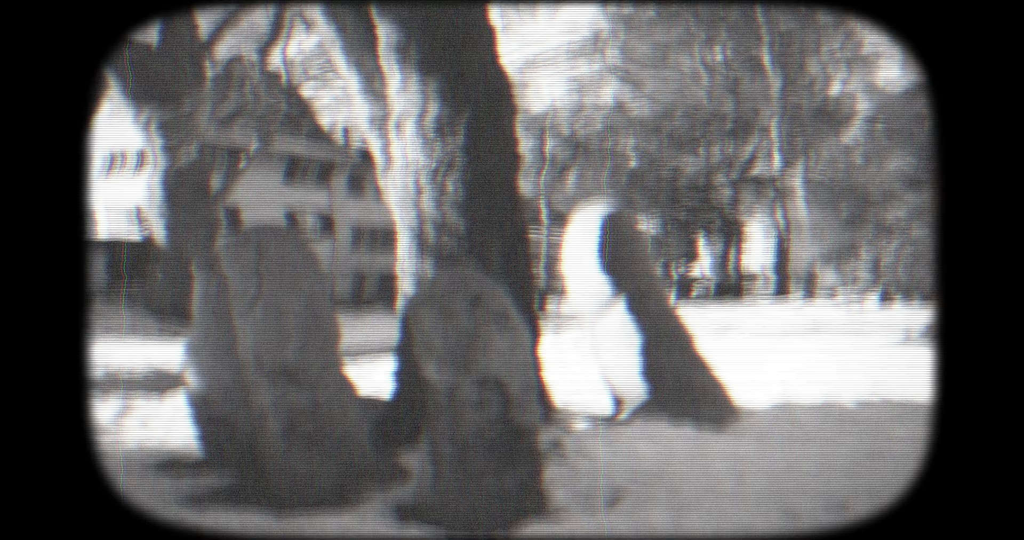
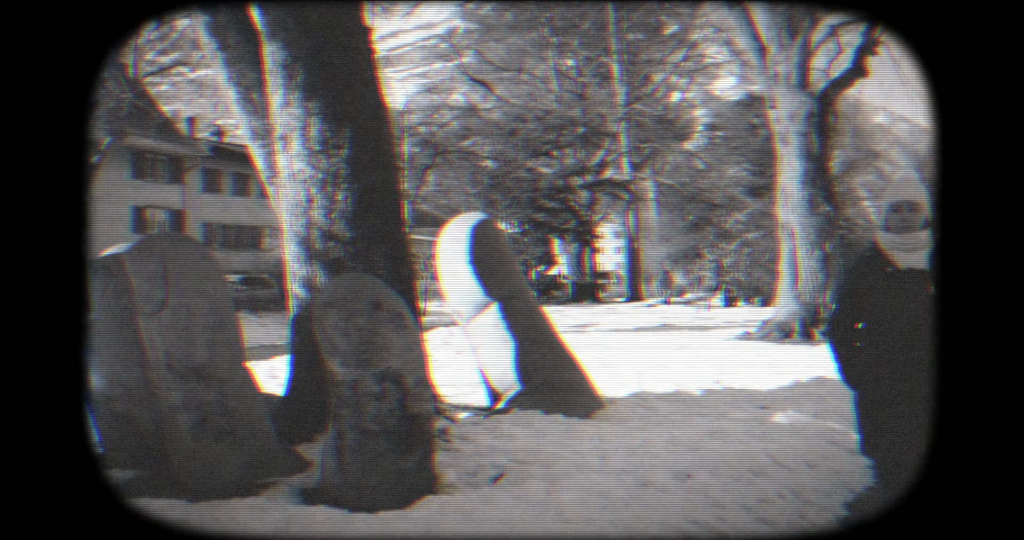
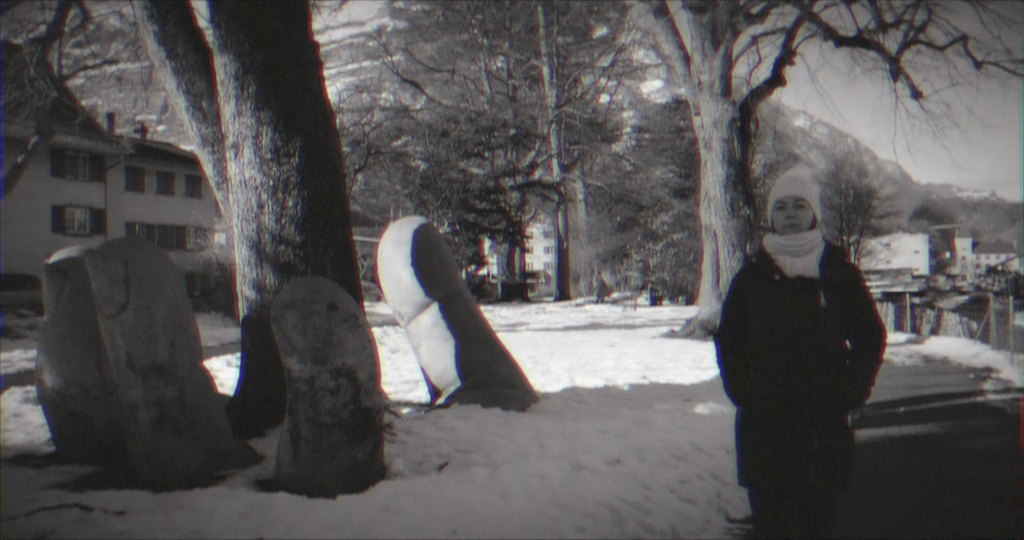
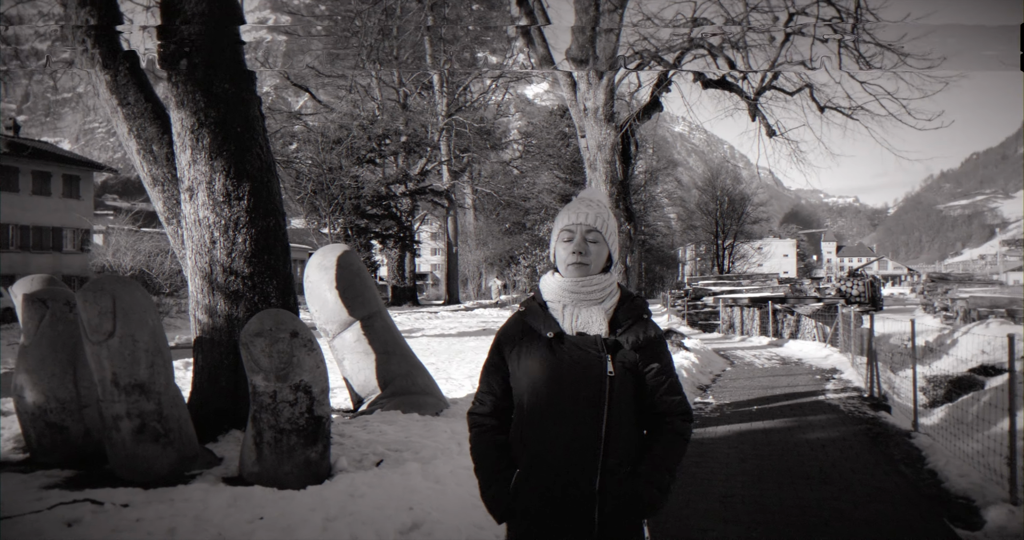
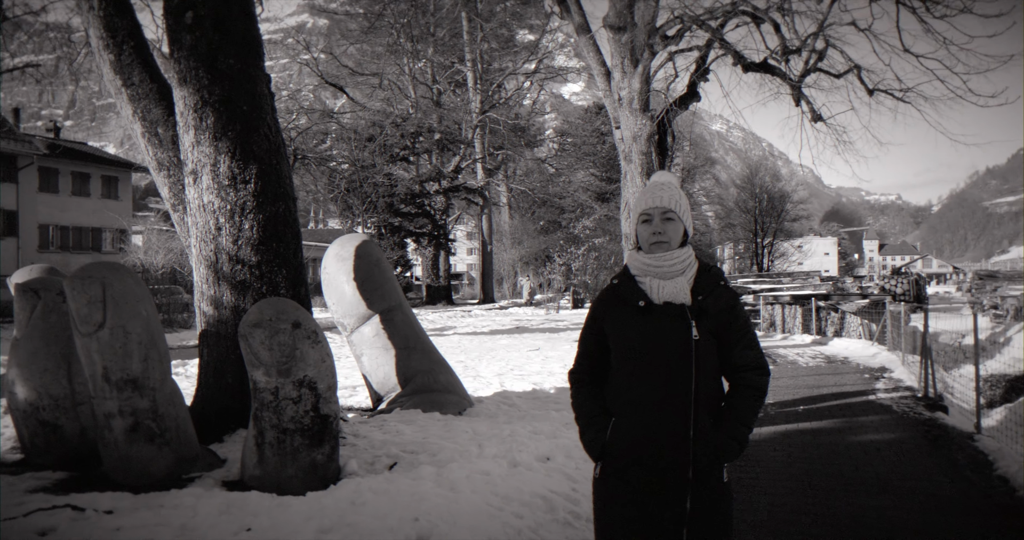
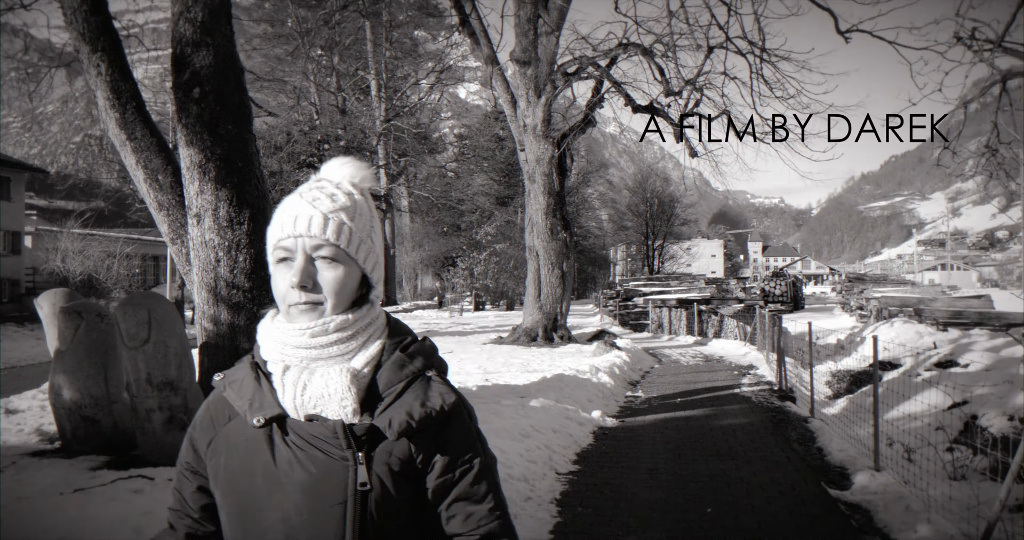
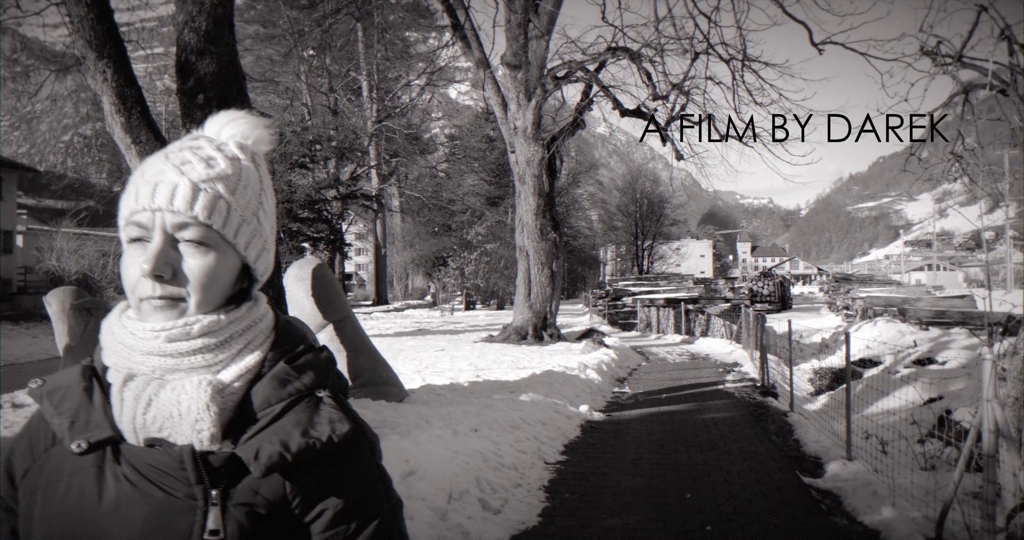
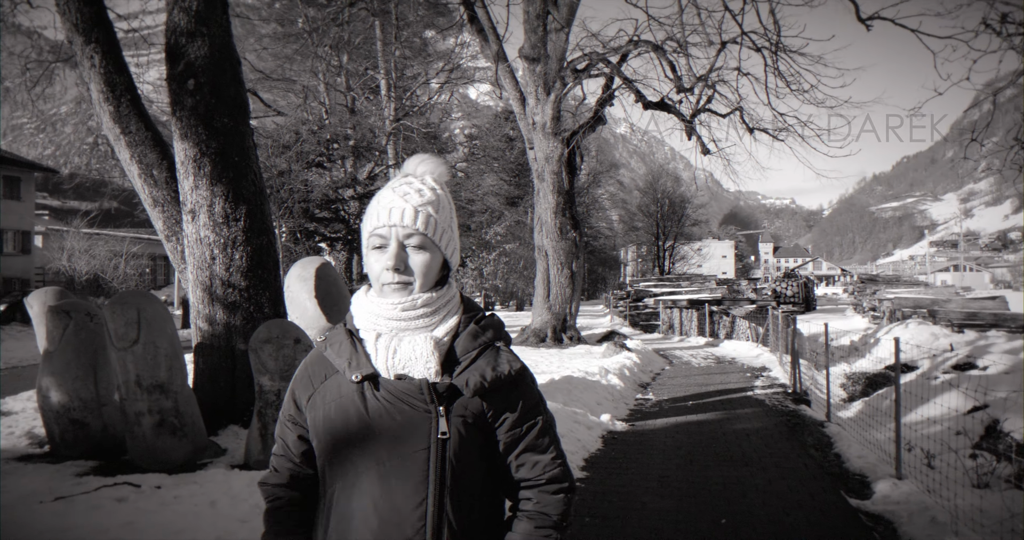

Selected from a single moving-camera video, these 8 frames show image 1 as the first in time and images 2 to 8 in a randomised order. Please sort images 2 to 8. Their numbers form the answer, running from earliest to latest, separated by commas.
2, 3, 5, 4, 8, 6, 7
